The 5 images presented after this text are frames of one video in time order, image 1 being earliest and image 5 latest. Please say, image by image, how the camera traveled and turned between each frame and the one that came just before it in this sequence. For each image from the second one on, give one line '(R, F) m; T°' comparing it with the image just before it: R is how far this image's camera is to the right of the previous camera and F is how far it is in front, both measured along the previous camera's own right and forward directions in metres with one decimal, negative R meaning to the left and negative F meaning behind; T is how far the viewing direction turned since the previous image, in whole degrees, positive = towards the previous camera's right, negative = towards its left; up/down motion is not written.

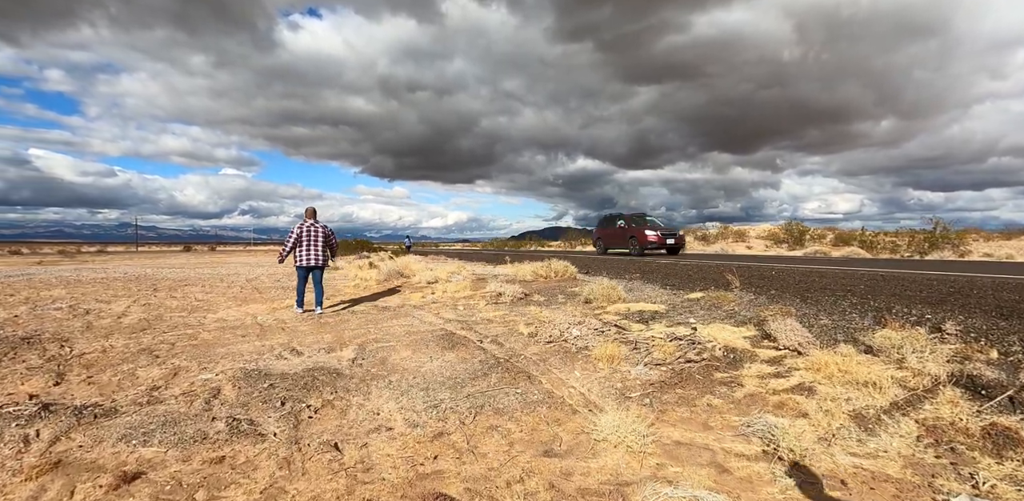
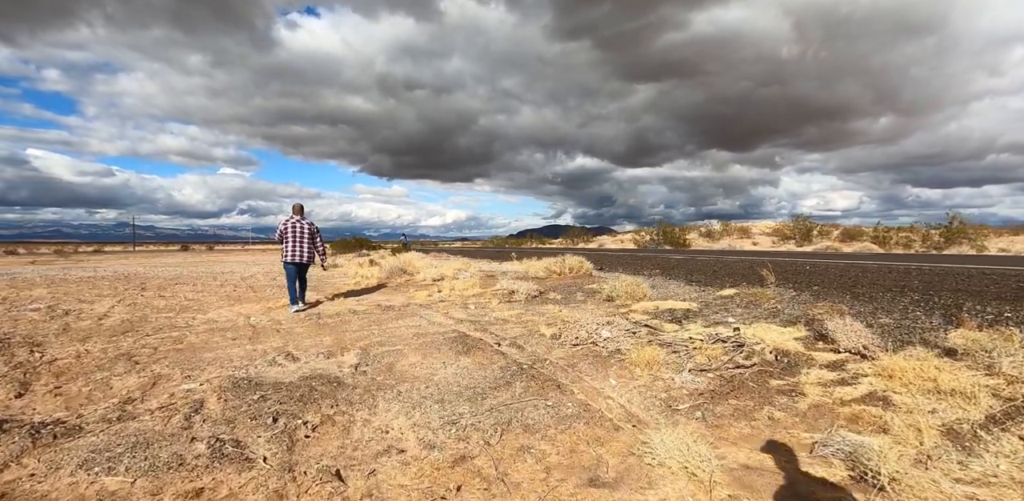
(-0.3, +0.7) m; 0°
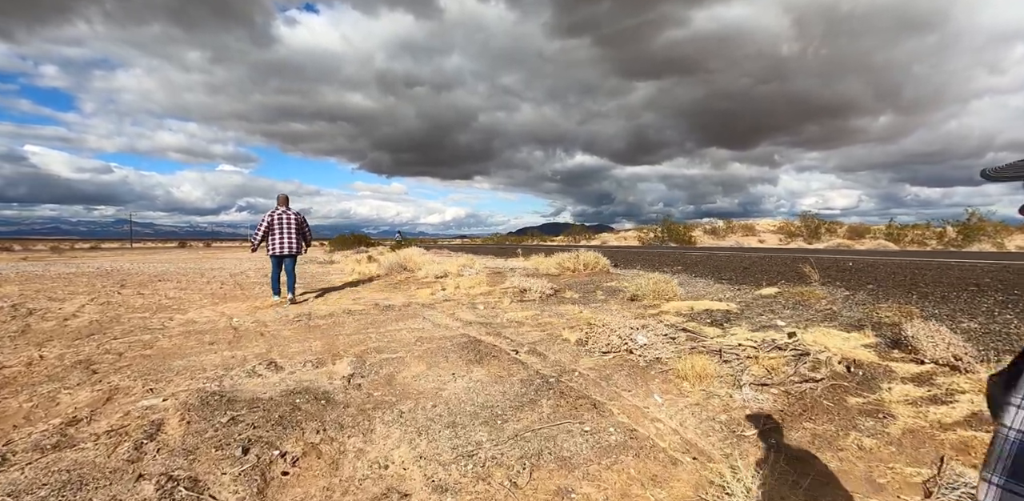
(-0.2, +0.9) m; 0°
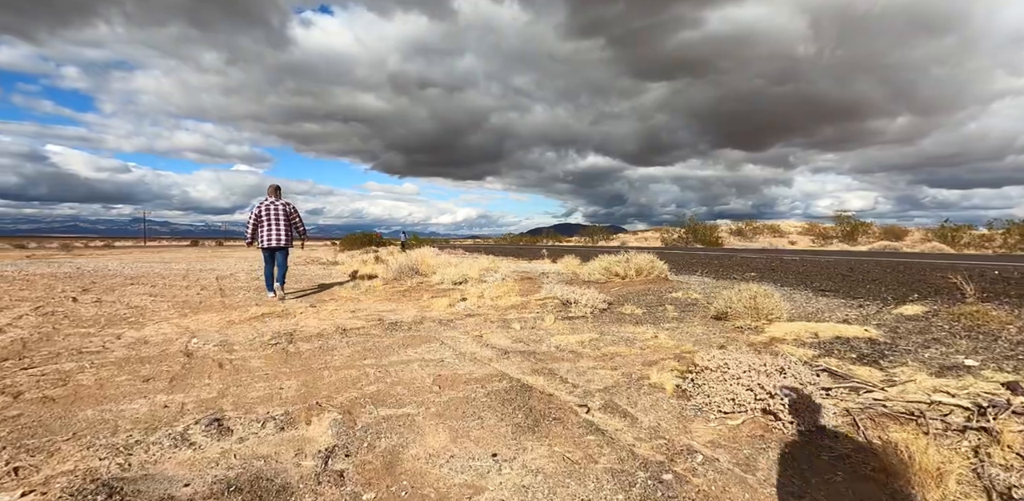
(-0.4, +1.9) m; -1°
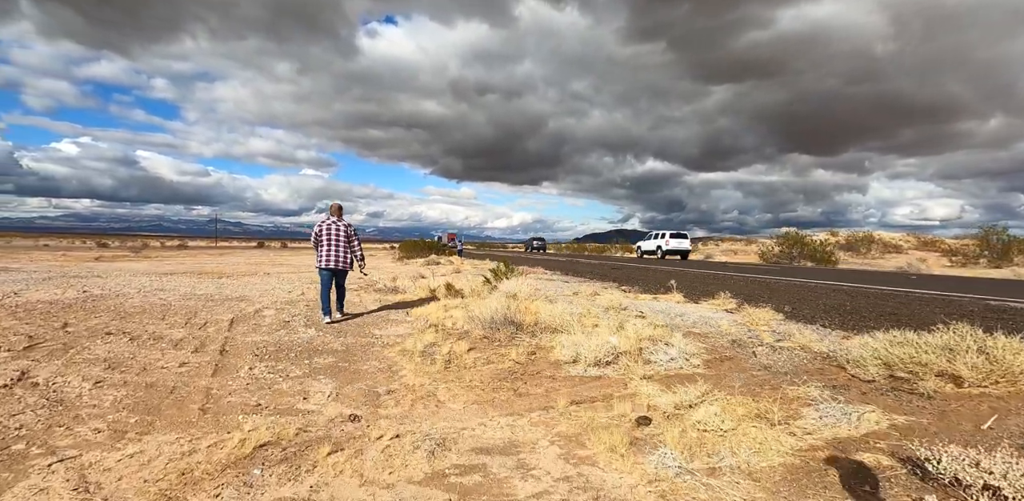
(-1.4, +3.8) m; -6°
